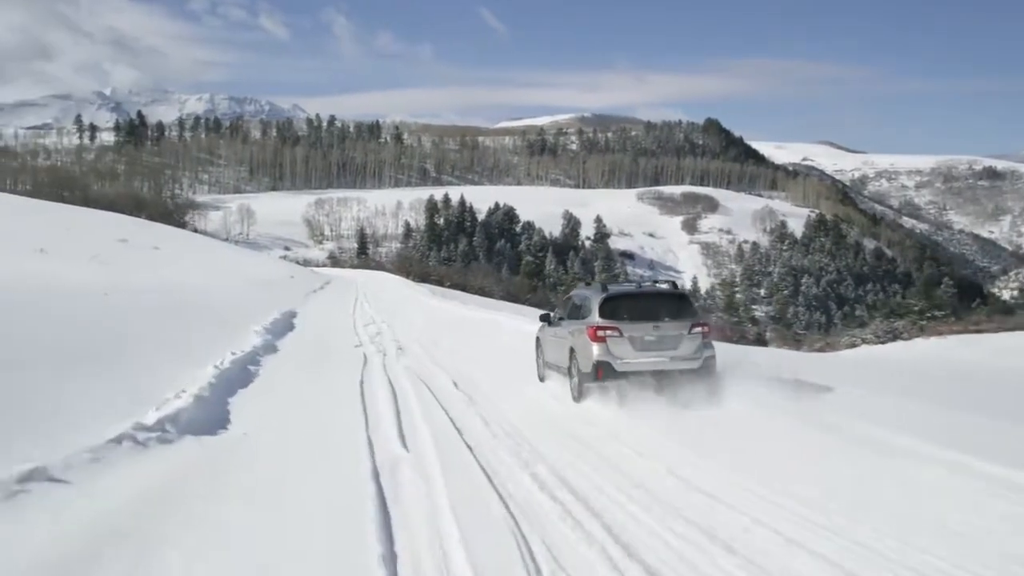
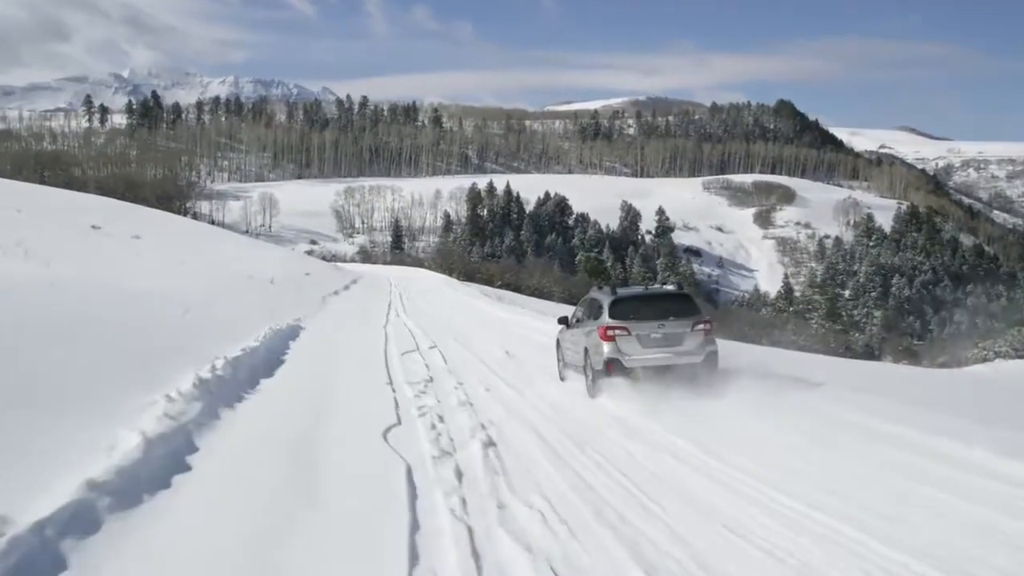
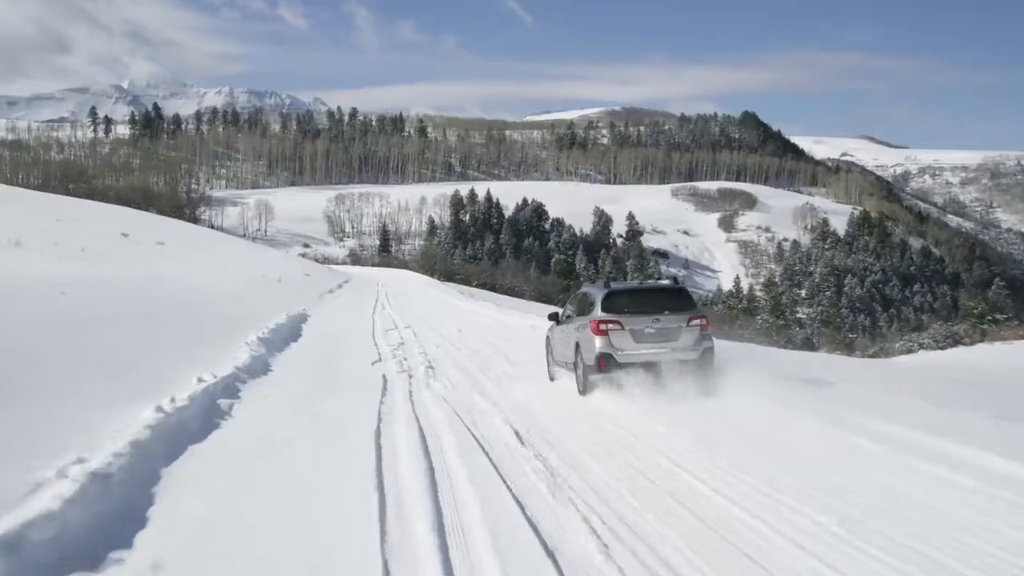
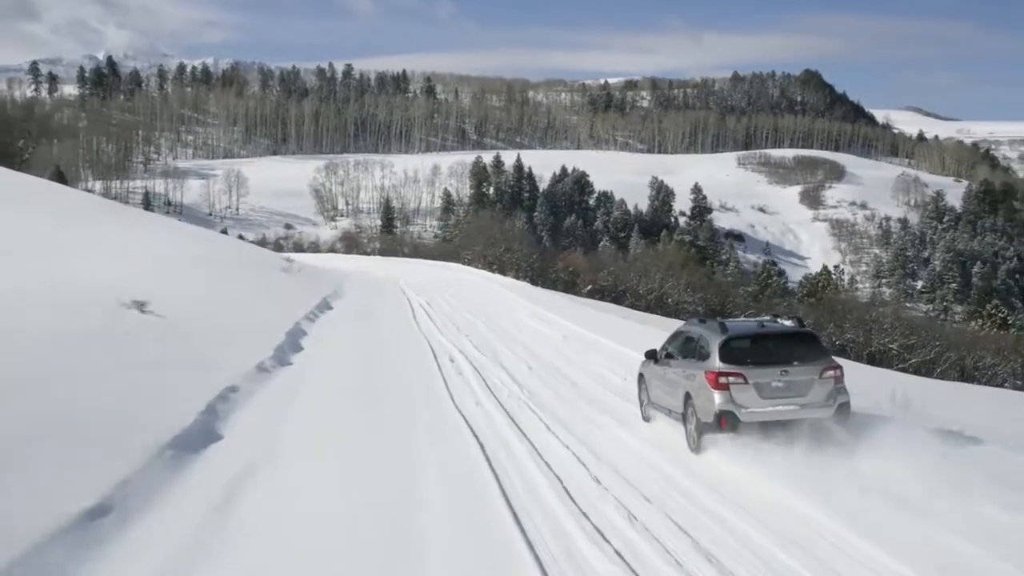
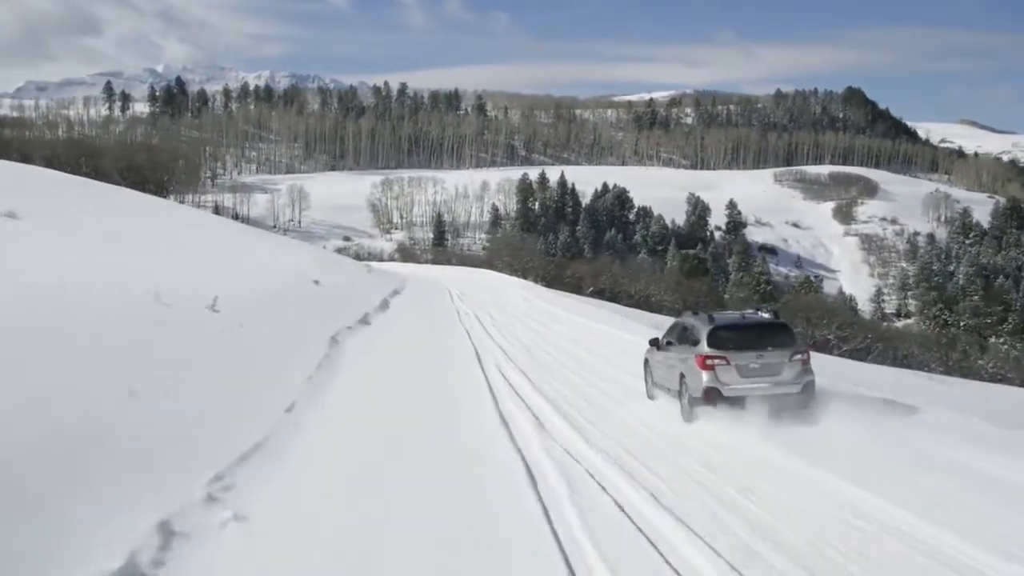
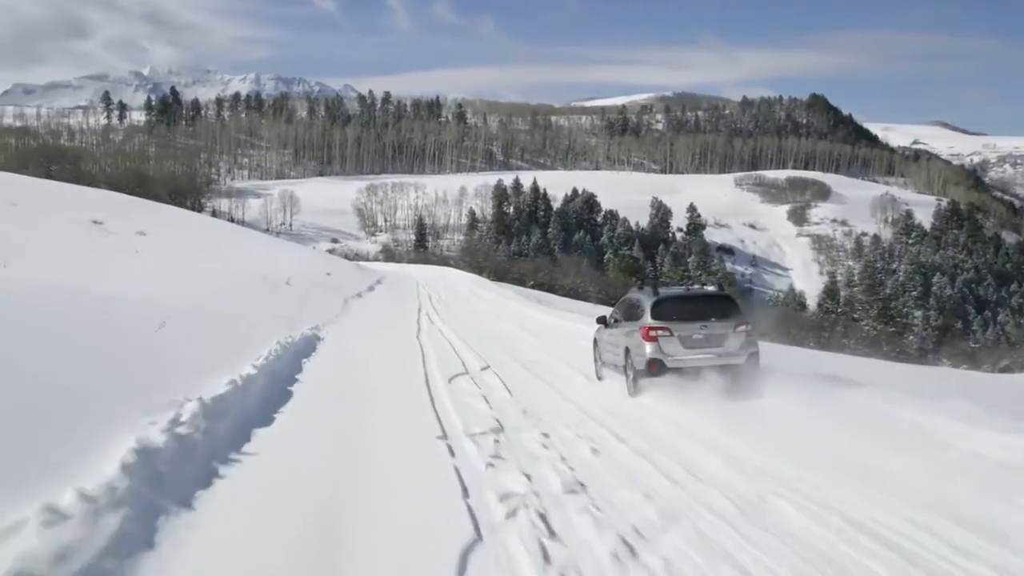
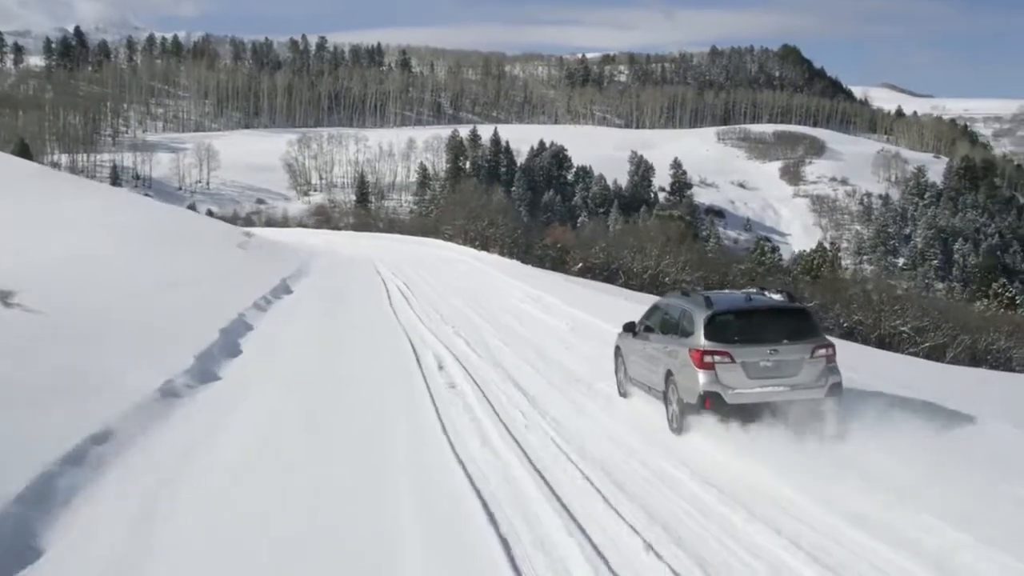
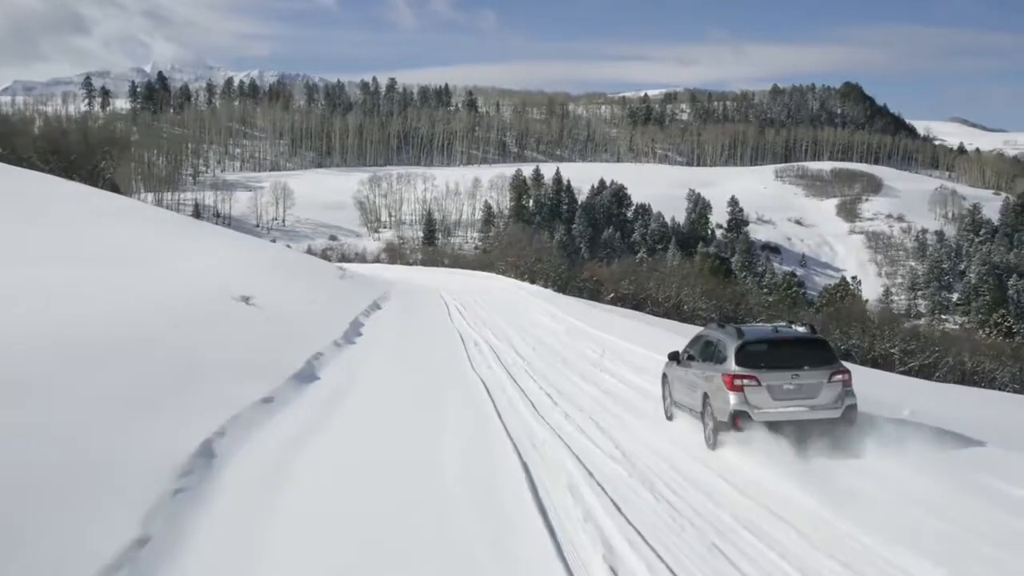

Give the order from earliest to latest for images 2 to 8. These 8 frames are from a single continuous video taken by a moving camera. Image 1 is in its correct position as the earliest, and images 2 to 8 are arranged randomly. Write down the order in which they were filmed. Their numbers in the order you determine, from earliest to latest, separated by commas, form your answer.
3, 2, 6, 5, 8, 4, 7
